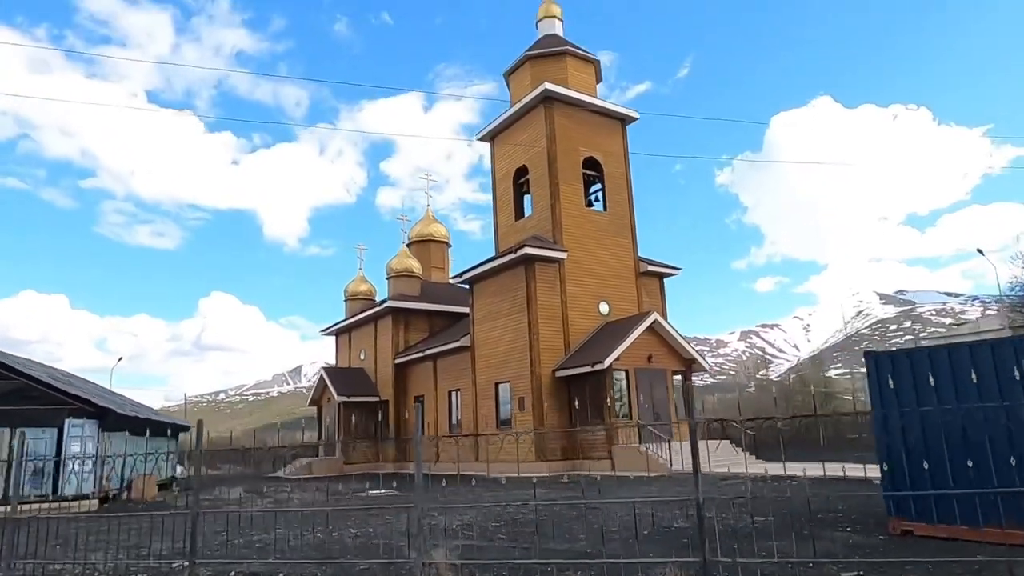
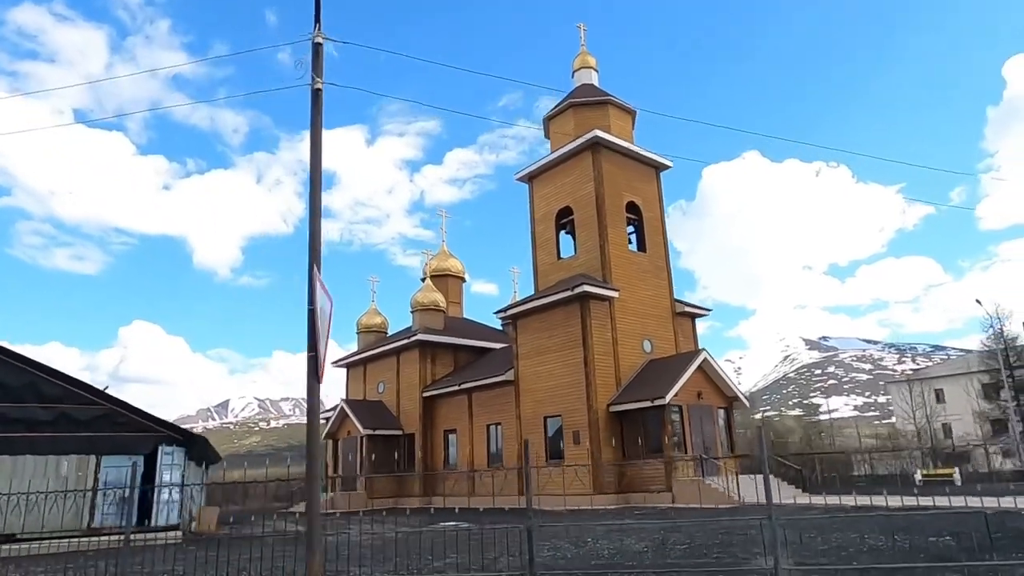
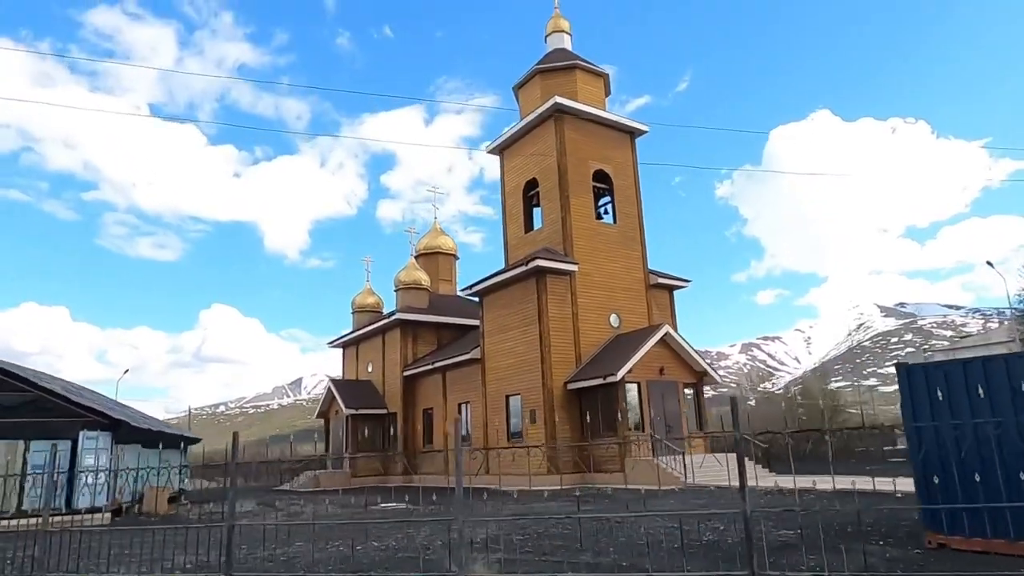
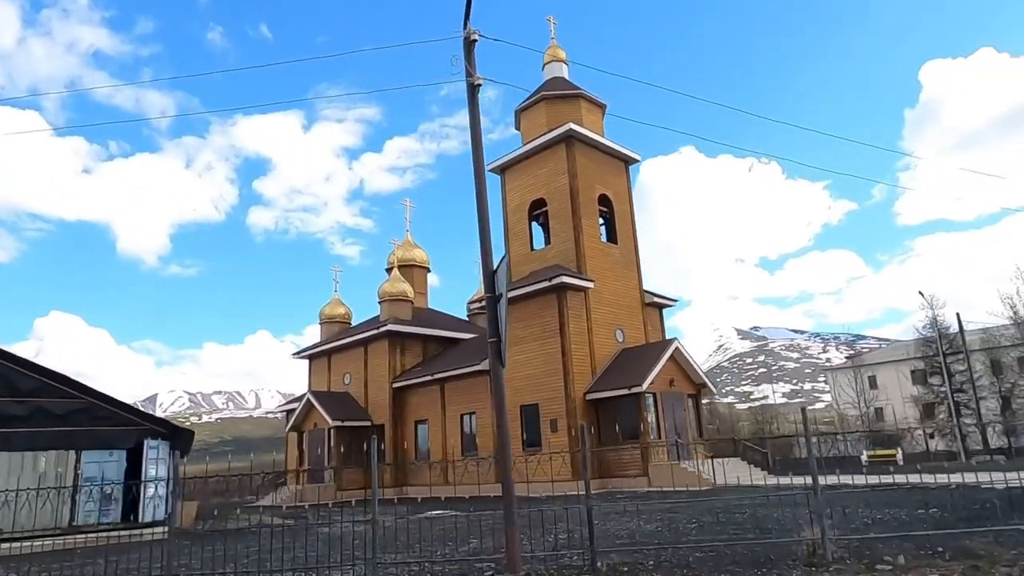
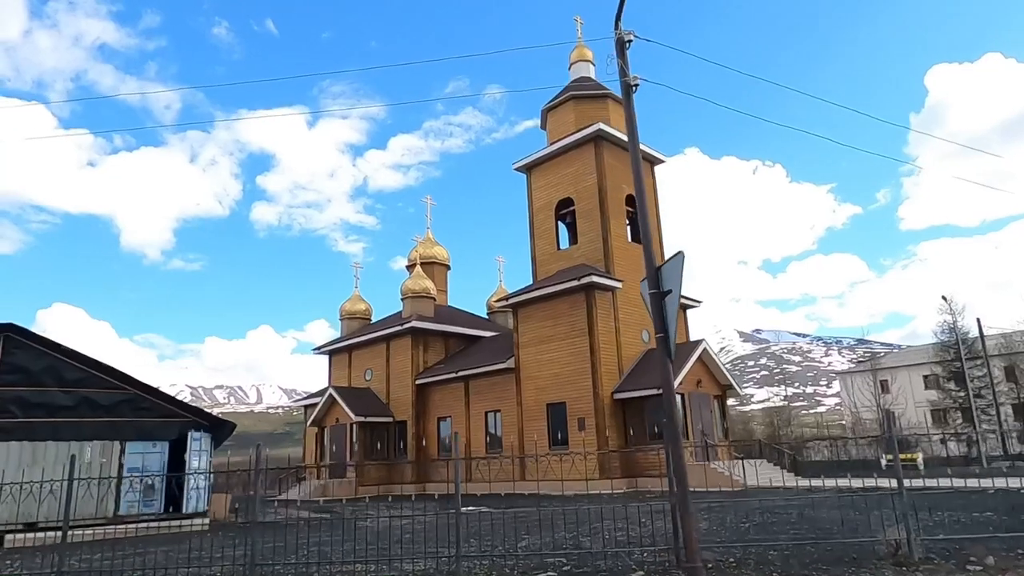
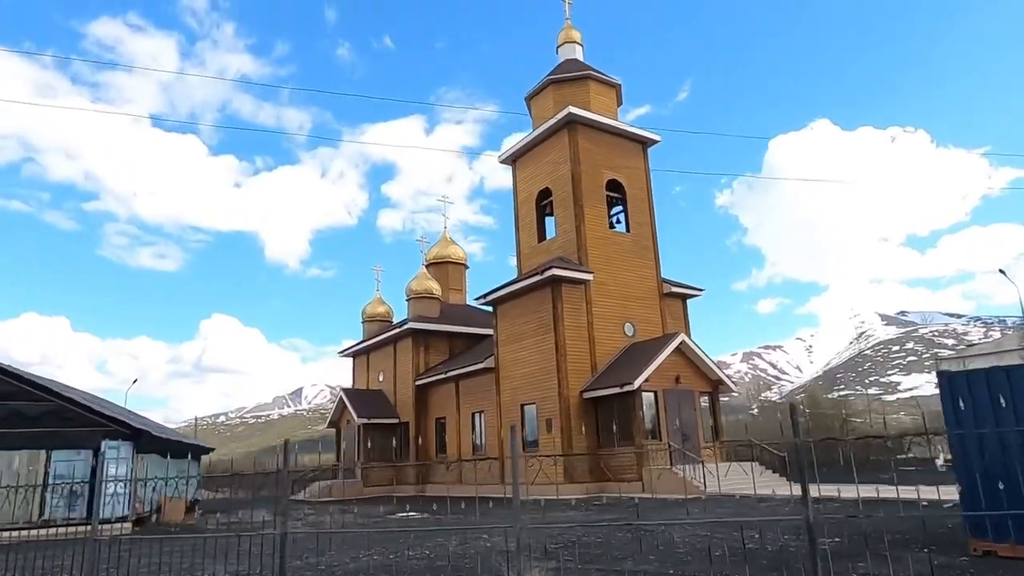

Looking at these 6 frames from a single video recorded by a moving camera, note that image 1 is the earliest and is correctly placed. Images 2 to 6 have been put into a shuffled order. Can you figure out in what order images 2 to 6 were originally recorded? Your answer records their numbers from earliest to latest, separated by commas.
3, 6, 2, 4, 5
